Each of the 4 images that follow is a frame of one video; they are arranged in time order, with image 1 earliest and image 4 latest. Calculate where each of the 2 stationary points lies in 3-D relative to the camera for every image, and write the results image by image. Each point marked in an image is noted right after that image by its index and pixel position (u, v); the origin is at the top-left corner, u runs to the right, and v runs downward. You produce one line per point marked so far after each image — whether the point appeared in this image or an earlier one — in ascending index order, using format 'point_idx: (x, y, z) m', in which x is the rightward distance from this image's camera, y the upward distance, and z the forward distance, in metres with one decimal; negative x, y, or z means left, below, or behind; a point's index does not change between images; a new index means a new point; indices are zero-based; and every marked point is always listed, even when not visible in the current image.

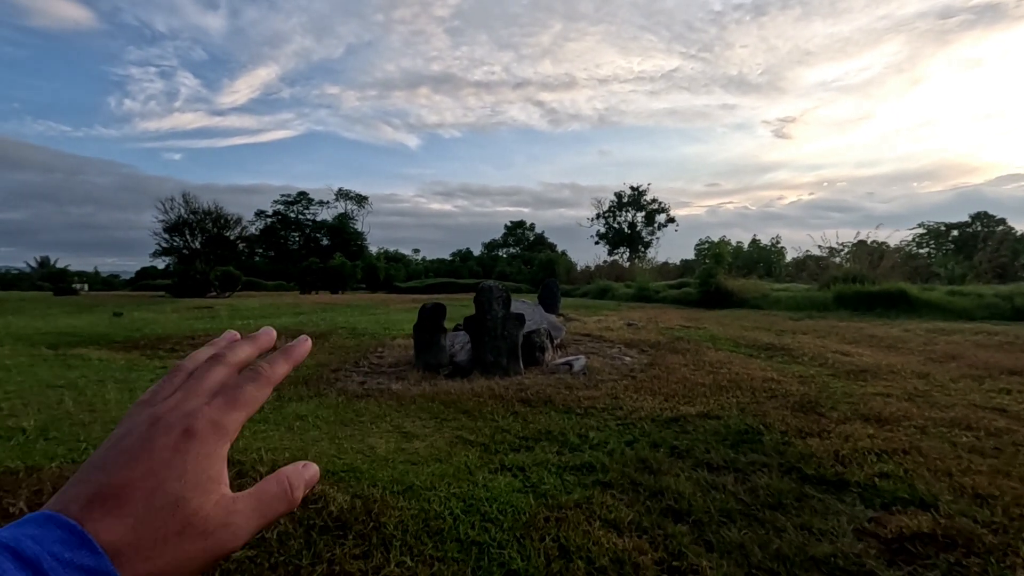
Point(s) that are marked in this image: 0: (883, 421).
0: (+3.2, -1.1, +4.6) m
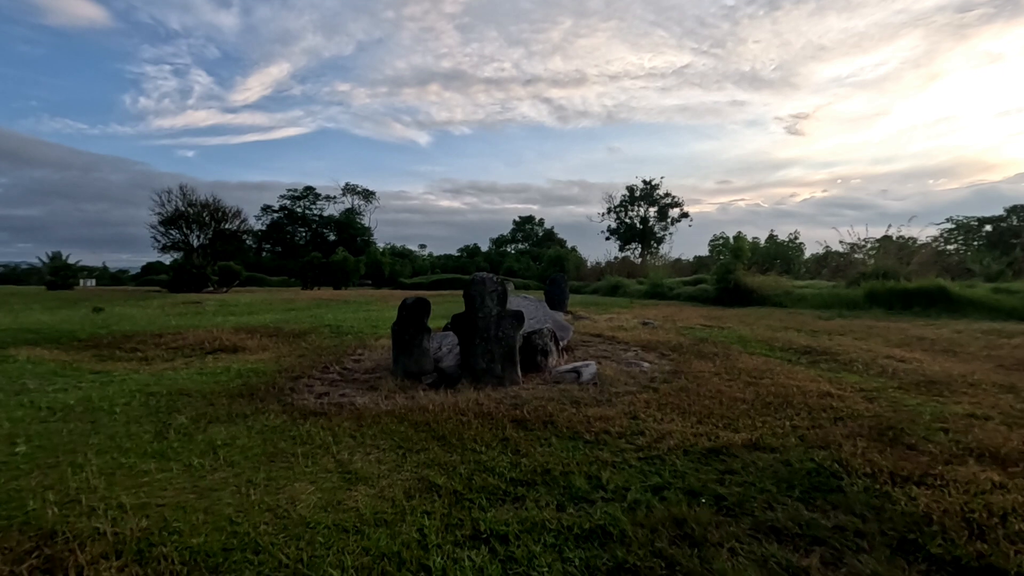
0: (+3.1, -1.1, +3.3) m
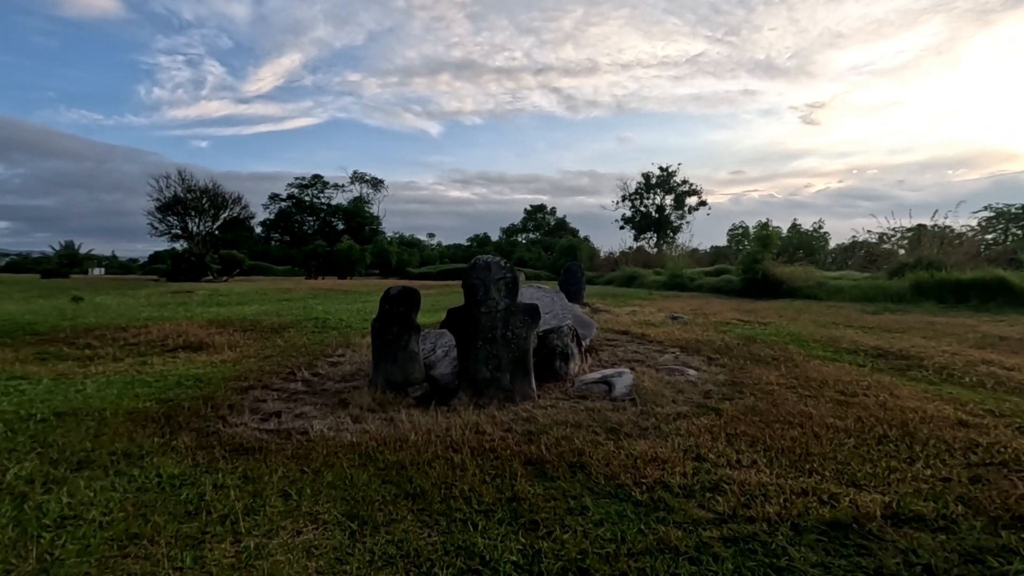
0: (+3.1, -1.0, +2.0) m
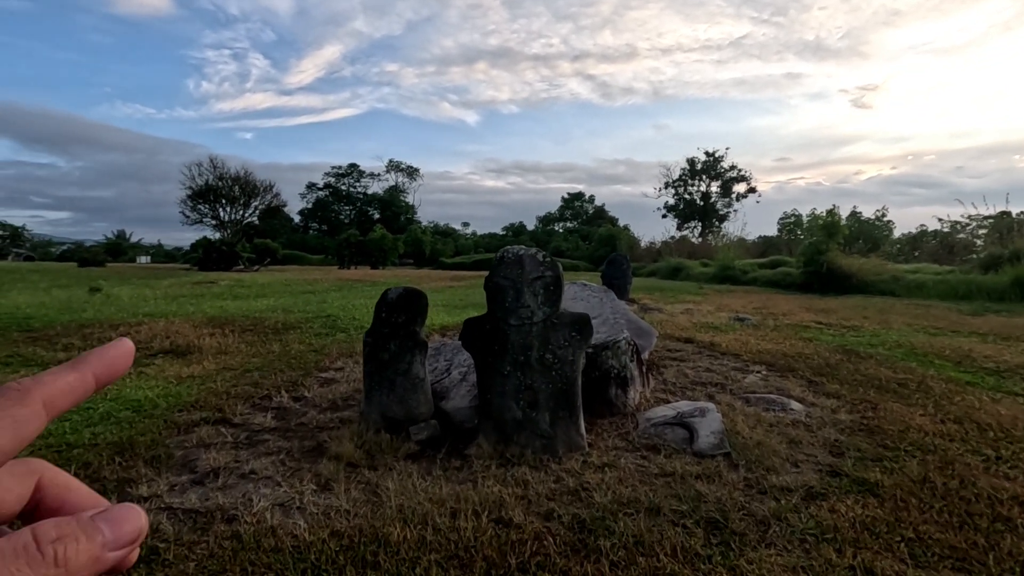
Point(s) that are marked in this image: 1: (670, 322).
0: (+3.2, -1.1, +0.5) m
1: (+2.3, -0.5, +7.8) m
